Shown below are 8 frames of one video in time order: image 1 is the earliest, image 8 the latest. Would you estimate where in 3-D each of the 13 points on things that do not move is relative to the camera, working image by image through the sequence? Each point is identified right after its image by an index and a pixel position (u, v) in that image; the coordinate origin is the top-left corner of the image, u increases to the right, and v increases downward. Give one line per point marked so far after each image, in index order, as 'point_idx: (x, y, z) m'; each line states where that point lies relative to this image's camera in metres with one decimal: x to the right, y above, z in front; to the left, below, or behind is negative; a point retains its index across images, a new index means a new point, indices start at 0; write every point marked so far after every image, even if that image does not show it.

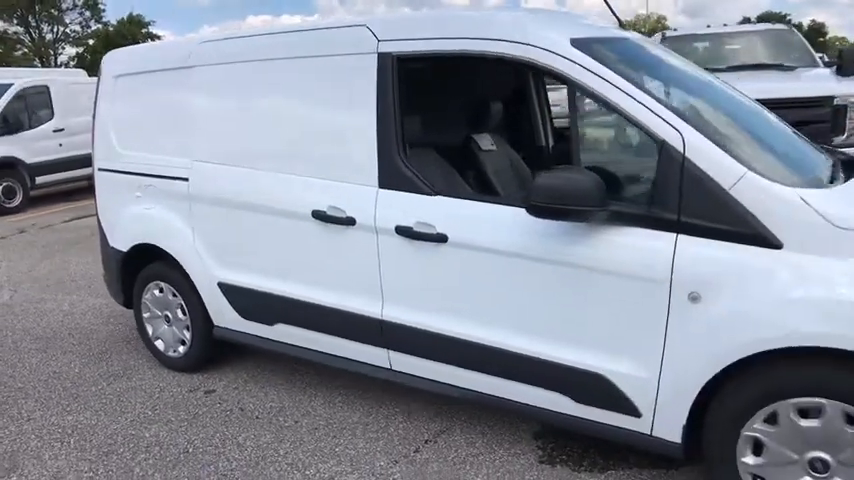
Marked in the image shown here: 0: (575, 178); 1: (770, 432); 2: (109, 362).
0: (+0.6, +0.3, +2.6) m
1: (+1.3, -0.7, +2.5) m
2: (-2.4, -0.9, +4.9) m
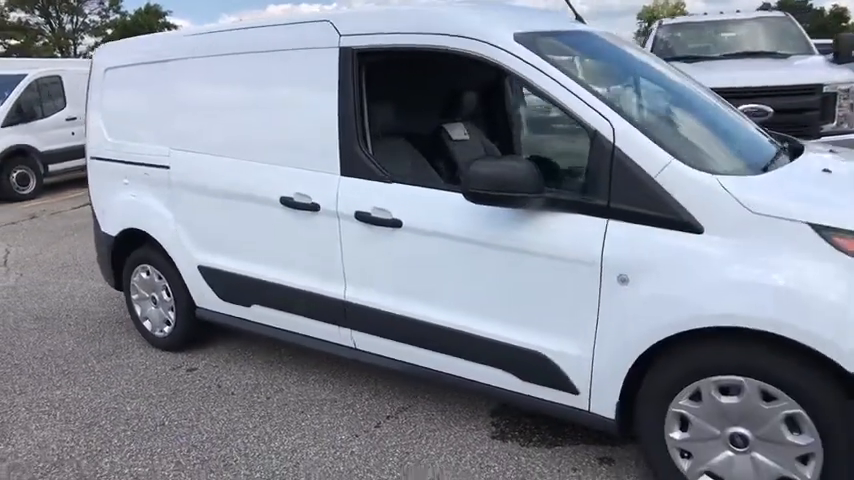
0: (+0.4, +0.3, +2.8) m
1: (+1.1, -0.7, +2.6) m
2: (-2.6, -0.8, +5.2) m
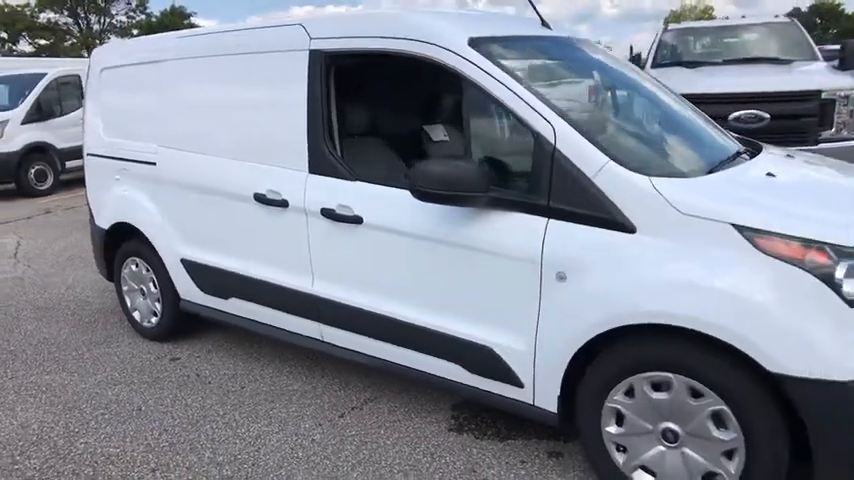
0: (+0.1, +0.3, +2.9) m
1: (+0.8, -0.7, +2.7) m
2: (-2.8, -0.8, +5.4) m
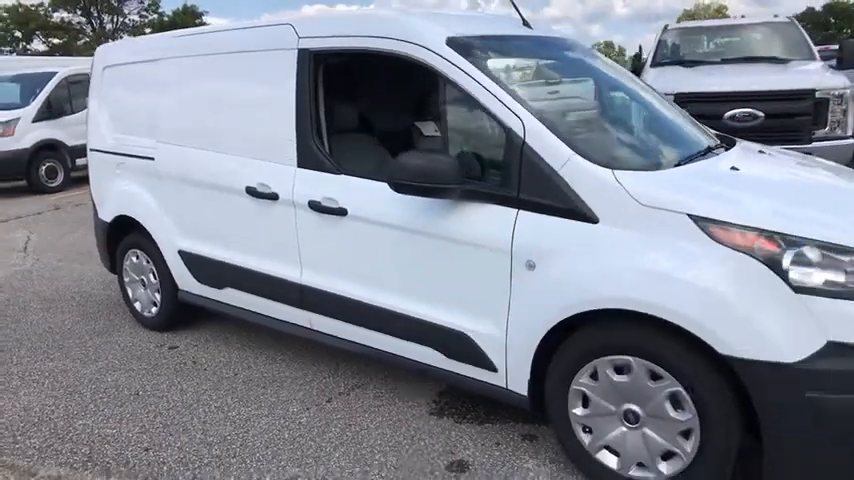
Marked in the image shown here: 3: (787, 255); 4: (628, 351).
0: (0.0, +0.4, +3.0) m
1: (+0.7, -0.6, +2.8) m
2: (-2.8, -0.7, +5.5) m
3: (+1.4, -0.1, +2.5) m
4: (+0.8, -0.5, +2.7) m
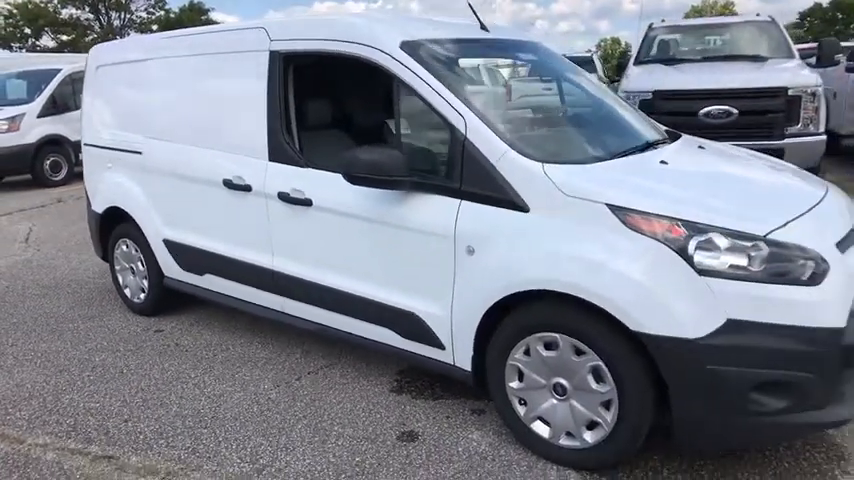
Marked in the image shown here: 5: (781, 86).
0: (-0.2, +0.4, +3.3) m
1: (+0.5, -0.6, +3.1) m
2: (-3.1, -0.6, +5.8) m
3: (+1.1, 0.0, +2.7) m
4: (+0.6, -0.4, +3.0) m
5: (+4.2, +1.8, +7.7) m
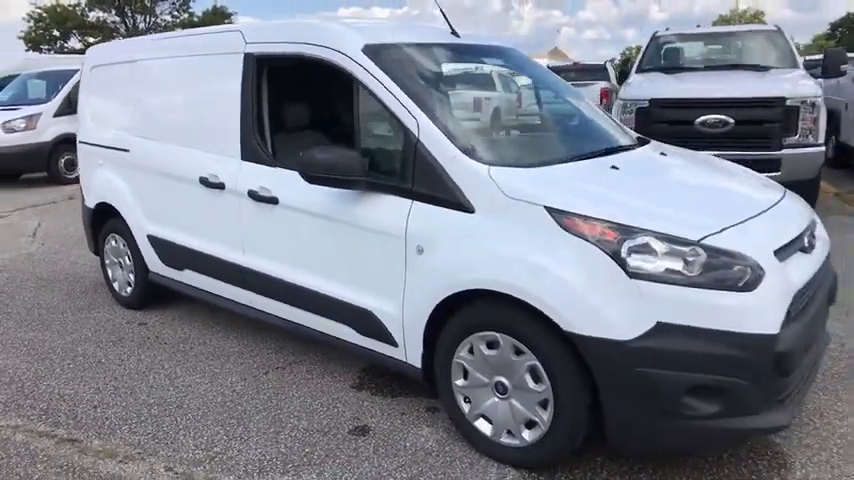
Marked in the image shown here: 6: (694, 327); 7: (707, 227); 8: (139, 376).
0: (-0.4, +0.5, +3.4) m
1: (+0.2, -0.6, +3.2) m
2: (-3.2, -0.6, +6.0) m
3: (+0.9, 0.0, +2.8) m
4: (+0.3, -0.4, +3.0) m
5: (+4.2, +1.7, +7.6) m
6: (+1.1, -0.4, +2.7) m
7: (+1.2, +0.1, +2.8) m
8: (-1.9, -0.9, +4.3) m
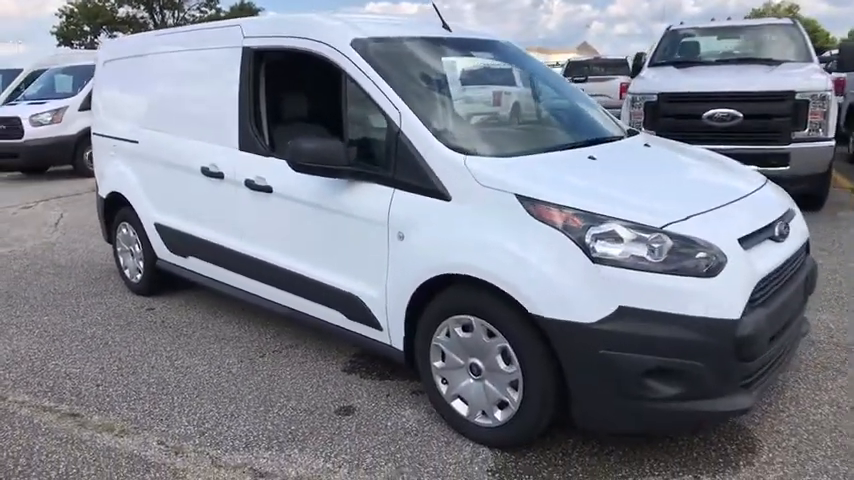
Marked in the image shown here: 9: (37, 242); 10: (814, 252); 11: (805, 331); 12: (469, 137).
0: (-0.5, +0.5, +3.5) m
1: (+0.1, -0.5, +3.3) m
2: (-3.2, -0.4, +6.3) m
3: (+0.7, 0.0, +2.8) m
4: (+0.2, -0.3, +3.1) m
5: (+4.3, +1.8, +7.6) m
6: (+1.0, -0.3, +2.8) m
7: (+1.1, +0.1, +2.9) m
8: (-2.0, -0.8, +4.5) m
9: (-5.0, 0.0, +8.2) m
10: (+3.8, -0.1, +6.3) m
11: (+2.1, -0.5, +3.6) m
12: (+0.2, +0.5, +3.4) m
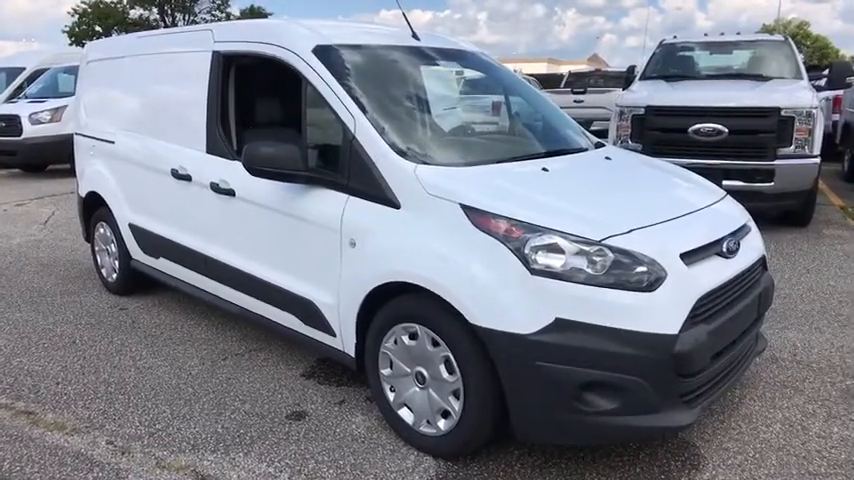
0: (-0.8, +0.5, +3.5) m
1: (-0.2, -0.6, +3.3) m
2: (-3.5, -0.4, +6.3) m
3: (+0.5, 0.0, +2.8) m
4: (-0.1, -0.4, +3.1) m
5: (+4.1, +1.6, +7.6) m
6: (+0.7, -0.4, +2.8) m
7: (+0.9, +0.1, +2.9) m
8: (-2.3, -0.8, +4.5) m
9: (-5.2, 0.0, +8.3) m
10: (+3.5, -0.3, +6.2) m
11: (+1.9, -0.6, +3.6) m
12: (-0.1, +0.5, +3.4) m
